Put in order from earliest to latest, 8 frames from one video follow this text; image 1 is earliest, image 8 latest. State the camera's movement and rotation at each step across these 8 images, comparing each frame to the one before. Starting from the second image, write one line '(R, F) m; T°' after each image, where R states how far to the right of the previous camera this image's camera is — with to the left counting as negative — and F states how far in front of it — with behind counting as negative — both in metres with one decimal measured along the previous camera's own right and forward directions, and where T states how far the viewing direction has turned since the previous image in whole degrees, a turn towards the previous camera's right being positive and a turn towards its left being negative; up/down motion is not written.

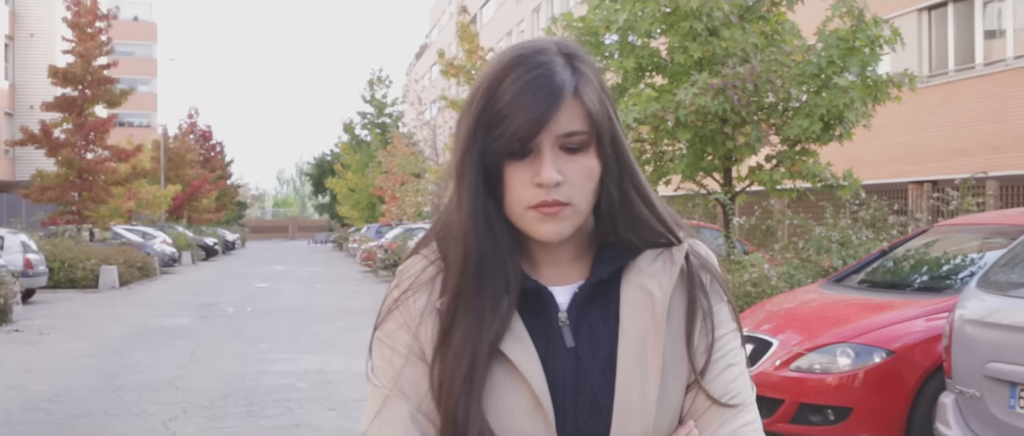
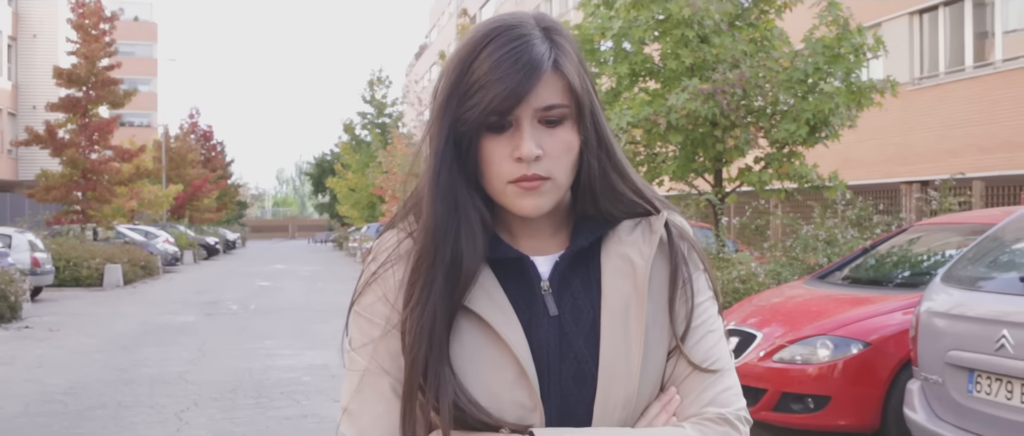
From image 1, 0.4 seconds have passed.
(0.0, -0.4) m; 0°
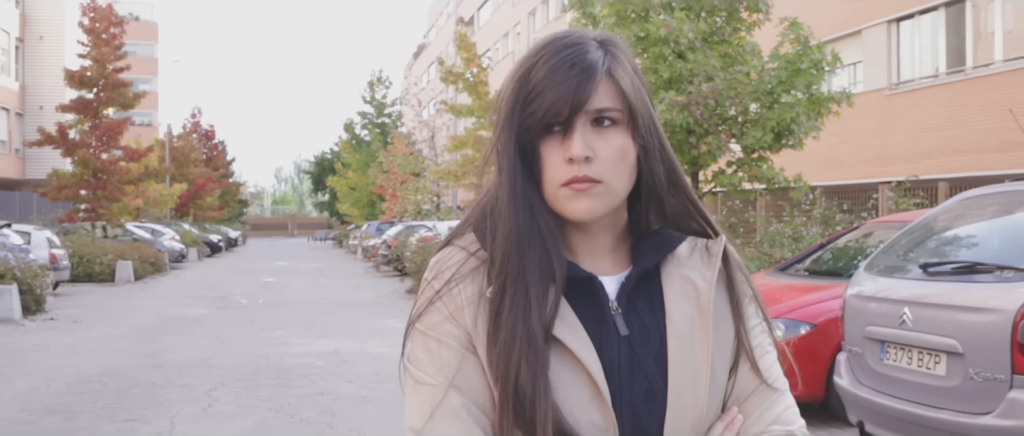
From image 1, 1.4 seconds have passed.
(0.0, -1.0) m; 0°
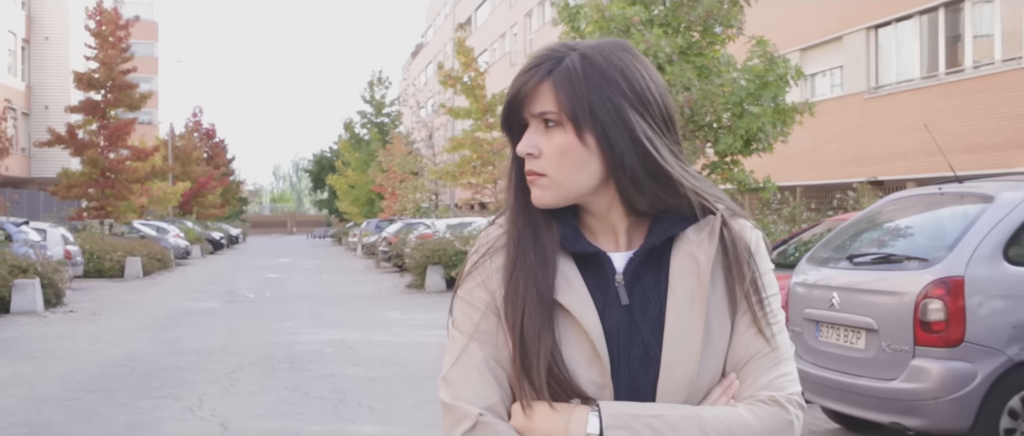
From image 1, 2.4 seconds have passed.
(0.0, -0.9) m; 0°
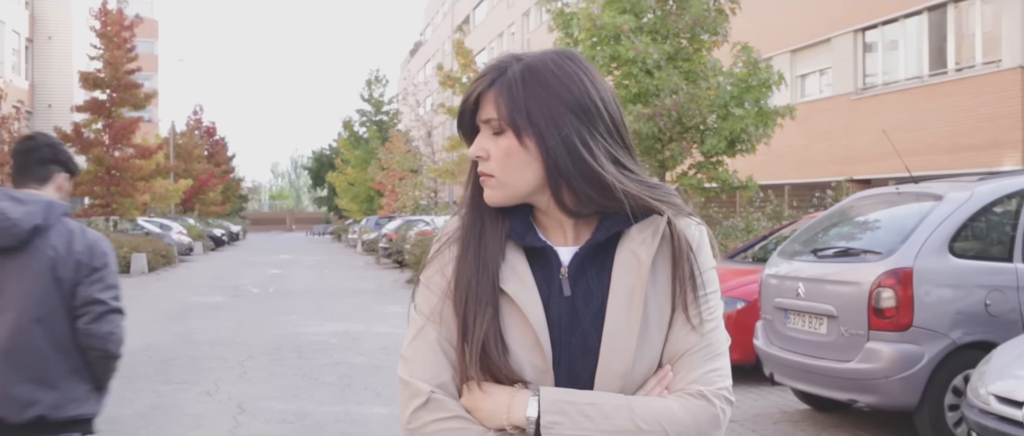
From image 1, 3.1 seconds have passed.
(0.0, -0.6) m; 0°
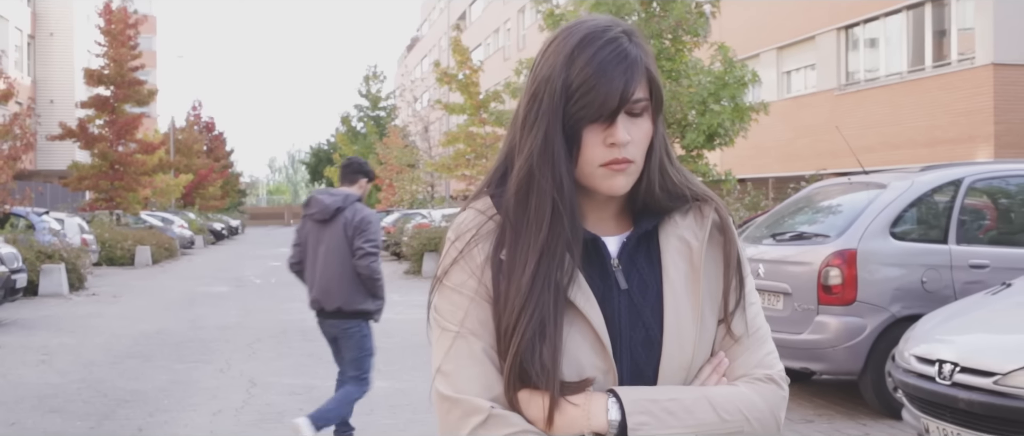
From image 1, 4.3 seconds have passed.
(+0.1, -0.7) m; 0°
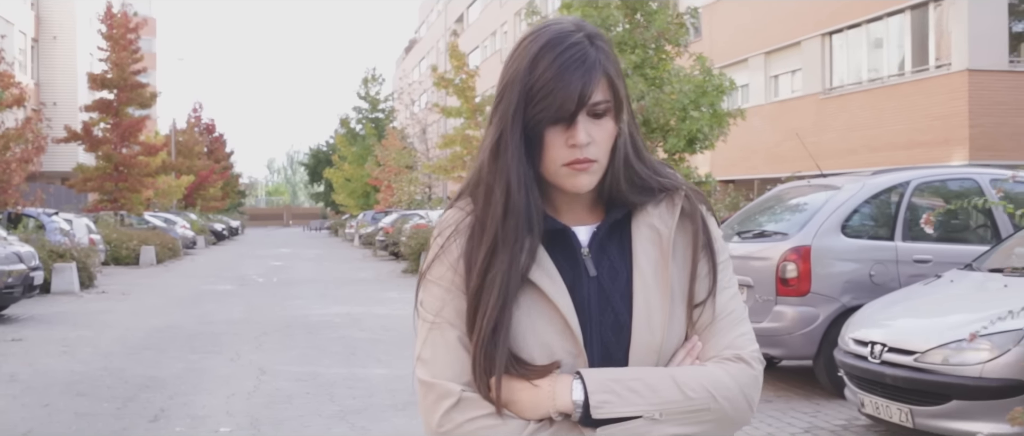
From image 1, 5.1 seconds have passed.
(+0.1, -0.7) m; 0°
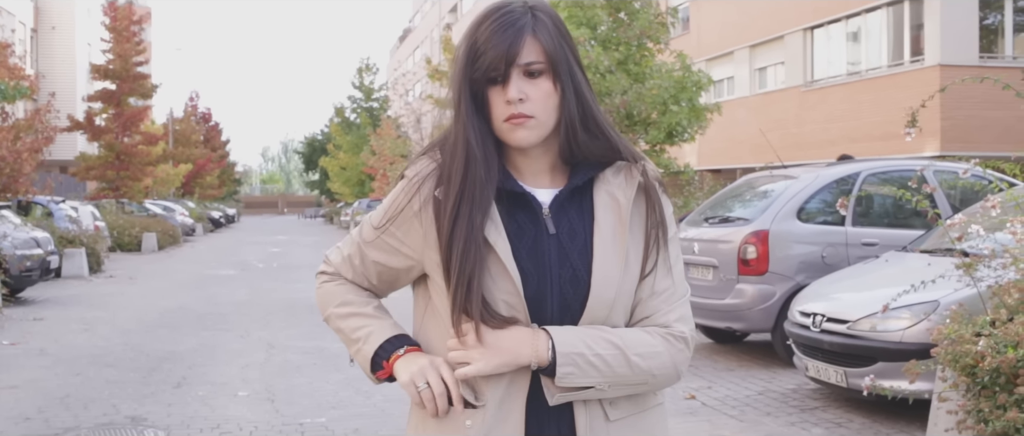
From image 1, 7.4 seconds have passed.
(0.0, -0.8) m; 0°
